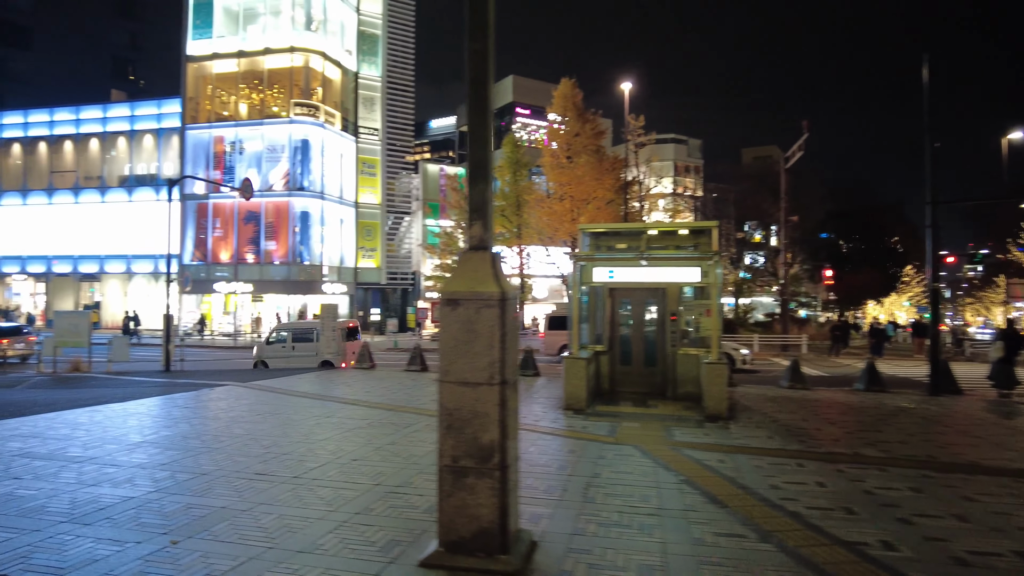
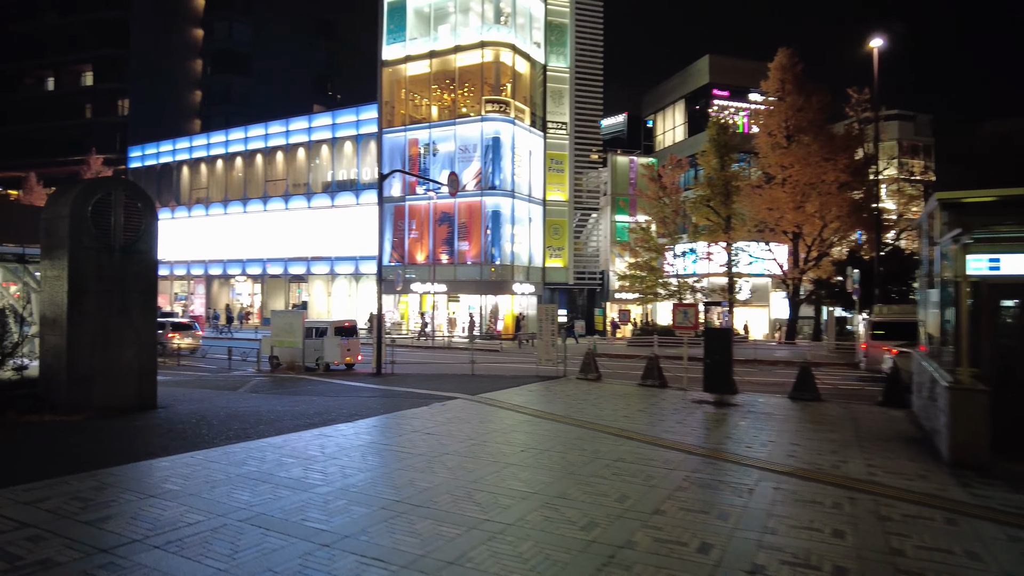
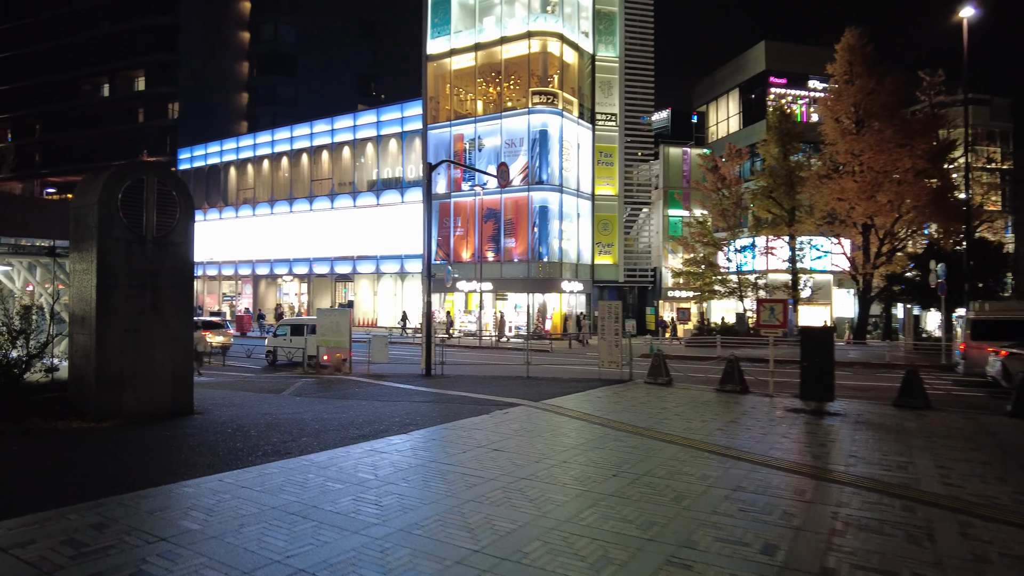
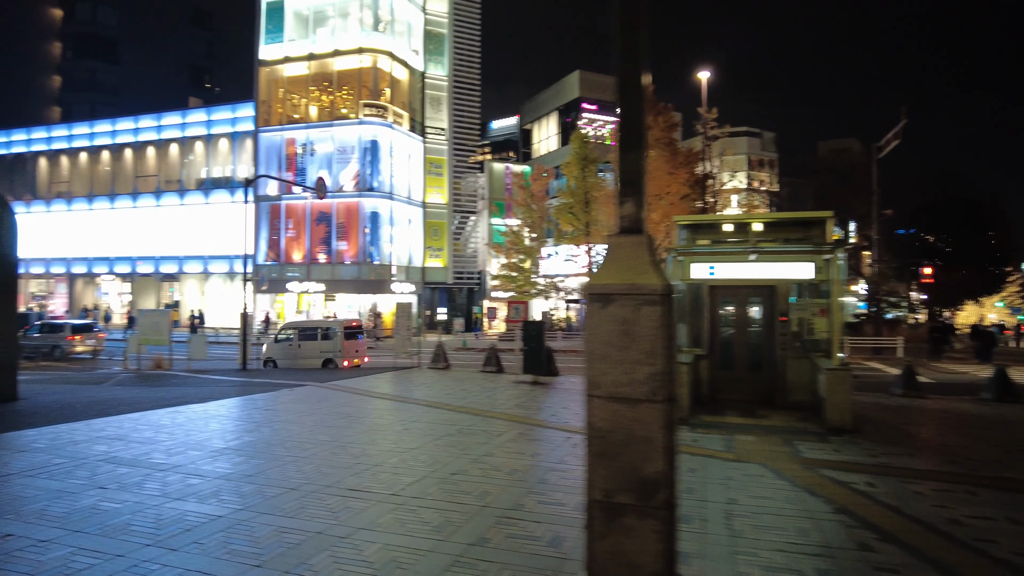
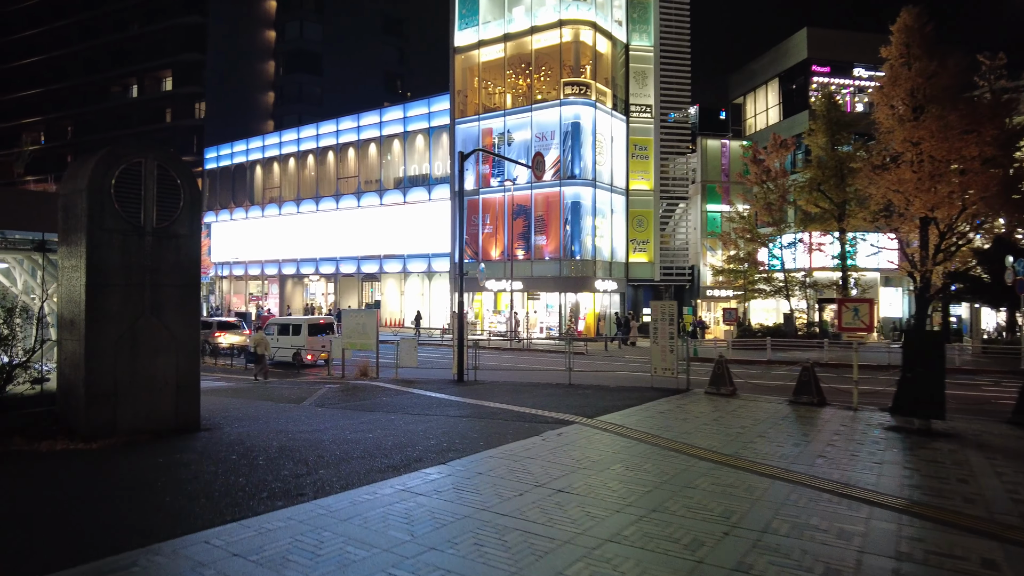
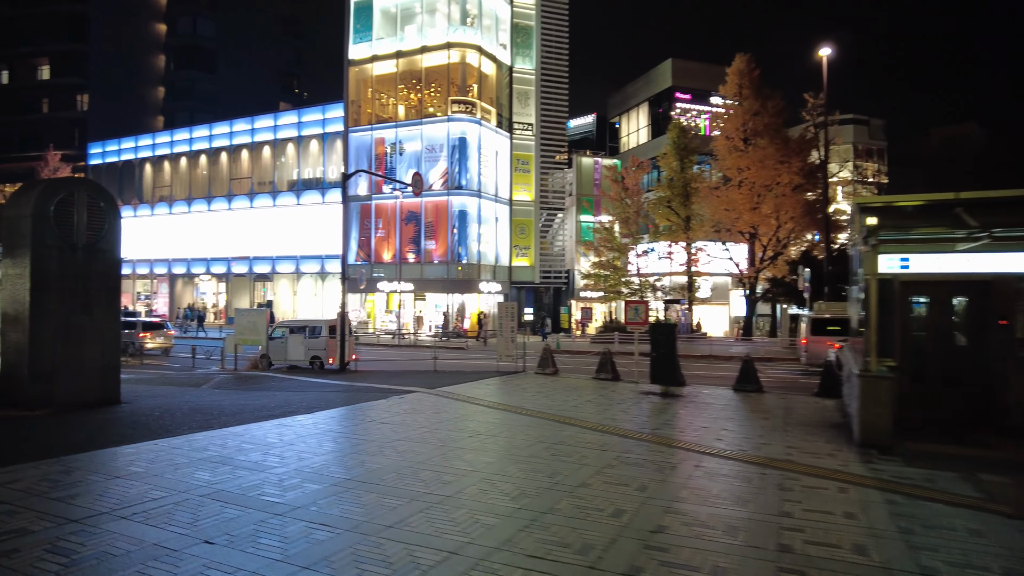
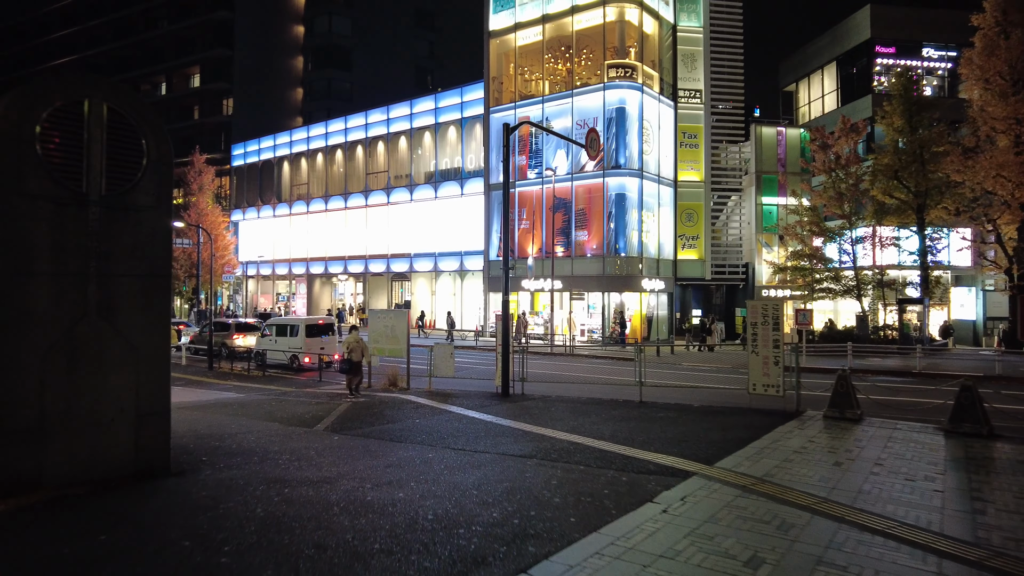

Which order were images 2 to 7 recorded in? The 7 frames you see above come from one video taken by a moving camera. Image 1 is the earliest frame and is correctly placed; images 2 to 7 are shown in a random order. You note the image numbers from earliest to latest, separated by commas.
4, 6, 2, 3, 5, 7
